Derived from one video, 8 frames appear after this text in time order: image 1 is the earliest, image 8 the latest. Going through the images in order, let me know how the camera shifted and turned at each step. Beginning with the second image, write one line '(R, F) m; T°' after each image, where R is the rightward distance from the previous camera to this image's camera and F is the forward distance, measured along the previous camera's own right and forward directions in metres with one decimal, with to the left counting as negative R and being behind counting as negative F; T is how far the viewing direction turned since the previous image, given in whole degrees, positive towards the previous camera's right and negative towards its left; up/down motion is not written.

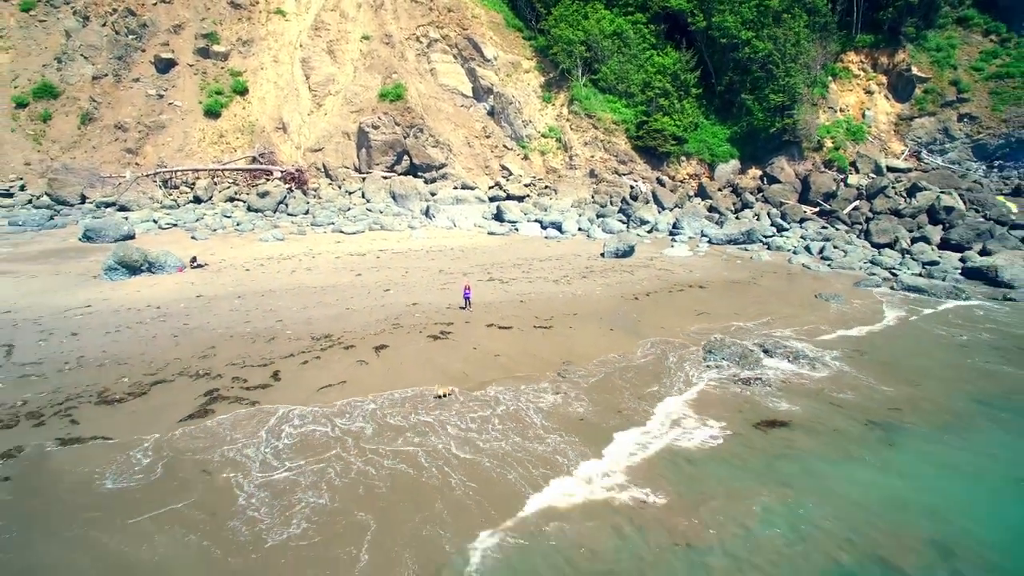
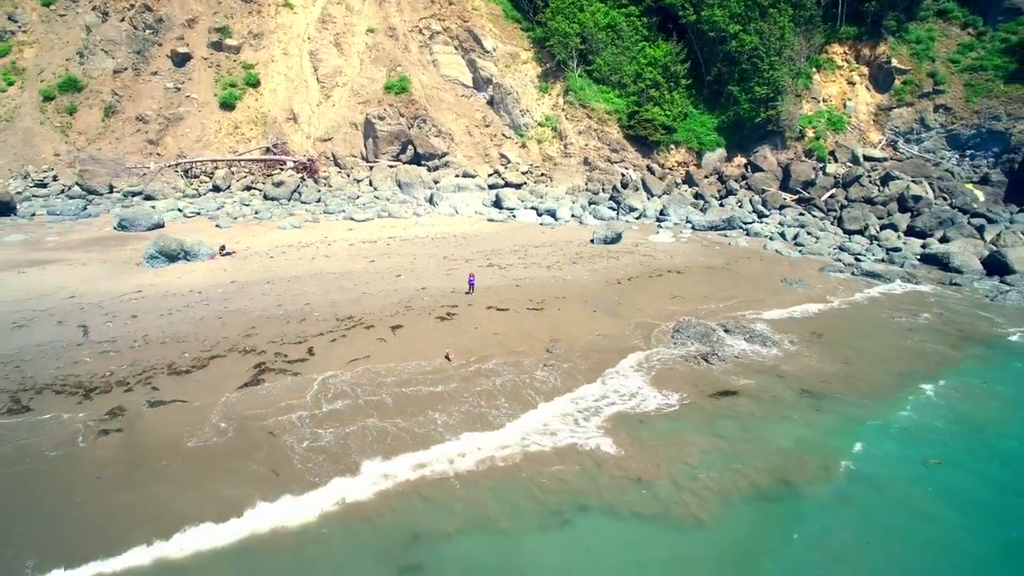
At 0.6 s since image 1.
(+0.1, -1.7) m; 0°
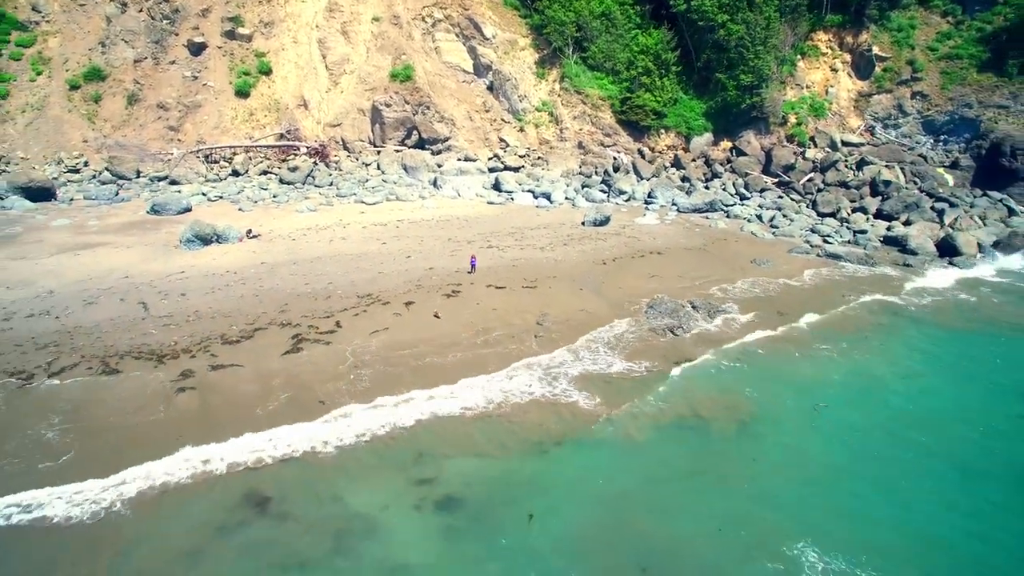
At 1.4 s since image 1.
(+0.1, -1.9) m; 0°
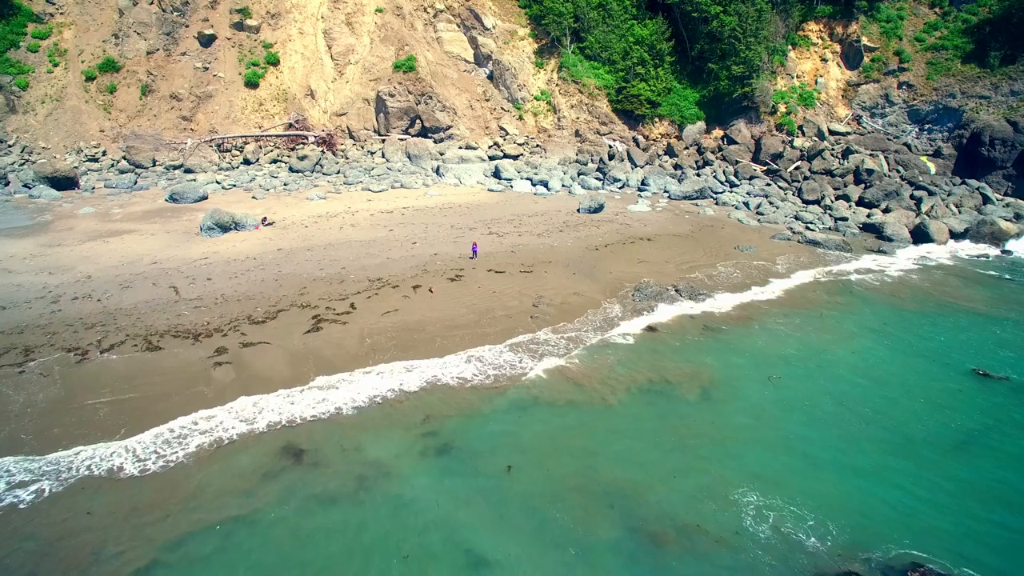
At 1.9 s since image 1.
(+0.1, -1.3) m; 0°
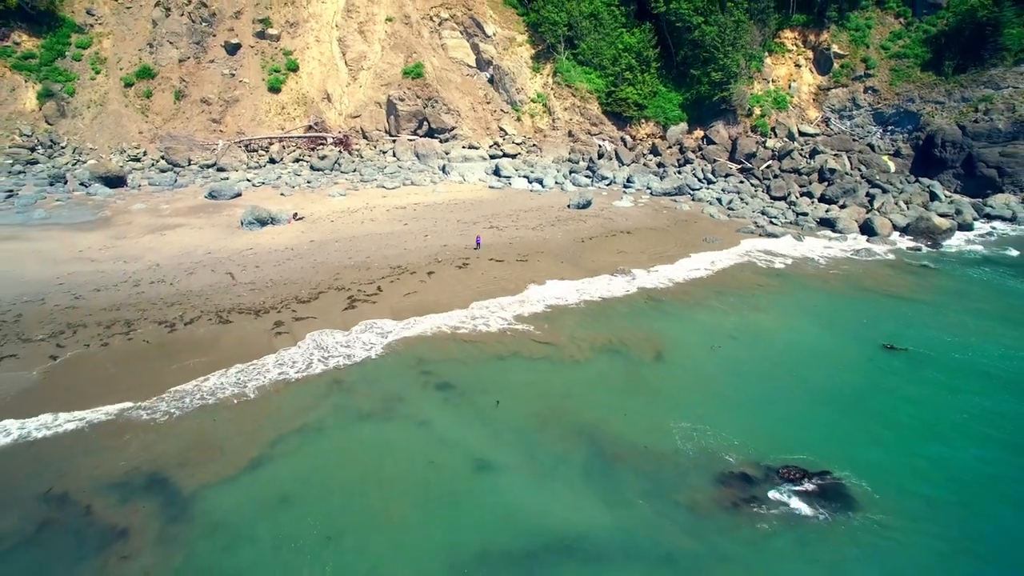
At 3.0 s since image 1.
(+0.1, -3.1) m; 0°
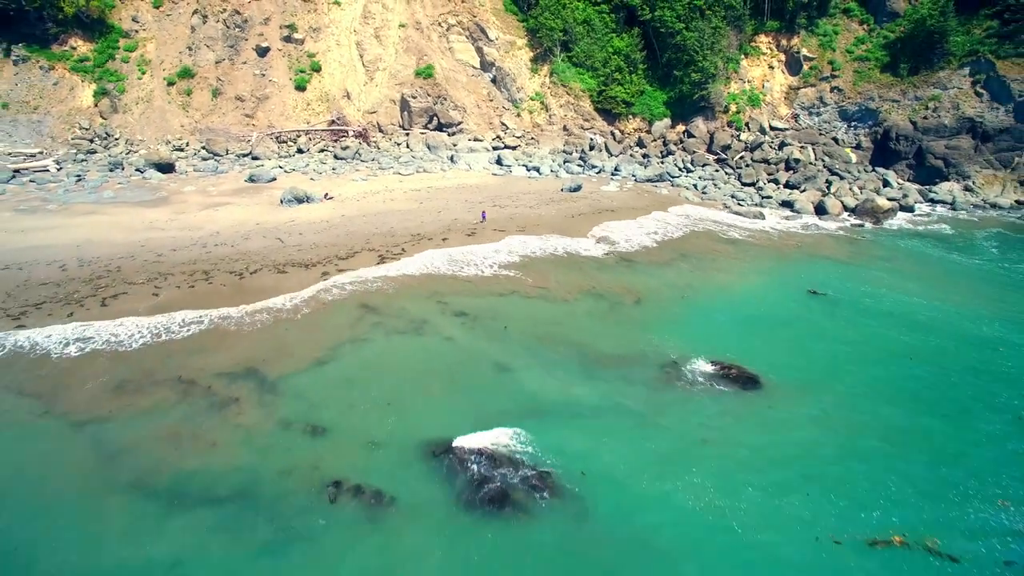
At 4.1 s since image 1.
(0.0, -3.7) m; 0°
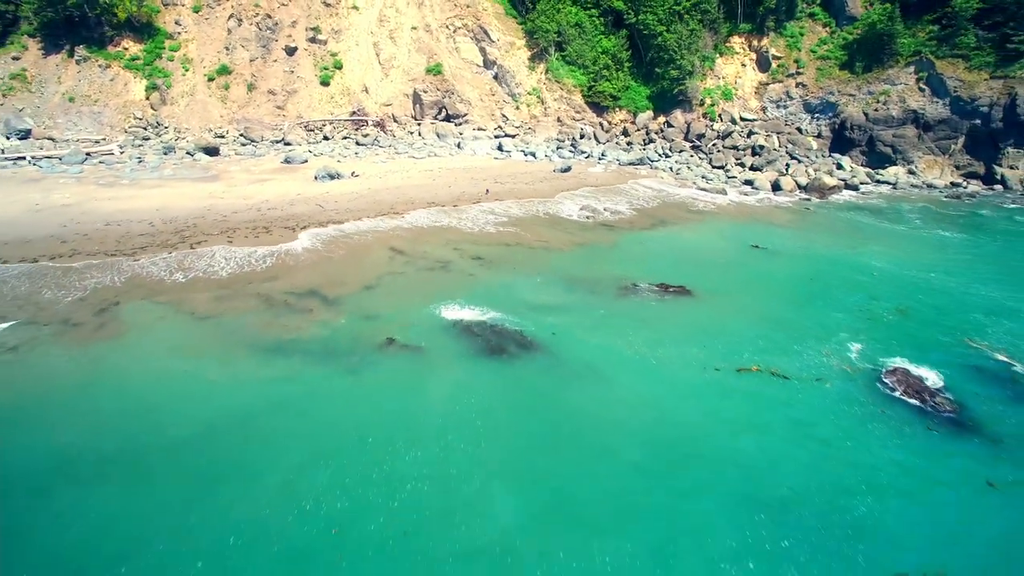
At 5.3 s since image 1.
(+0.2, -4.6) m; 0°
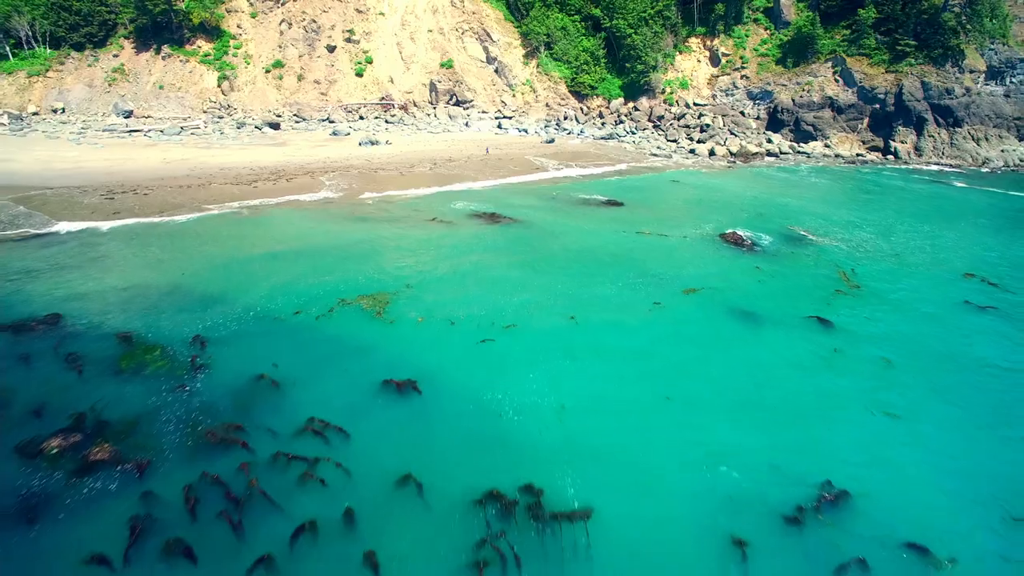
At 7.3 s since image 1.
(+0.3, -9.4) m; 0°
